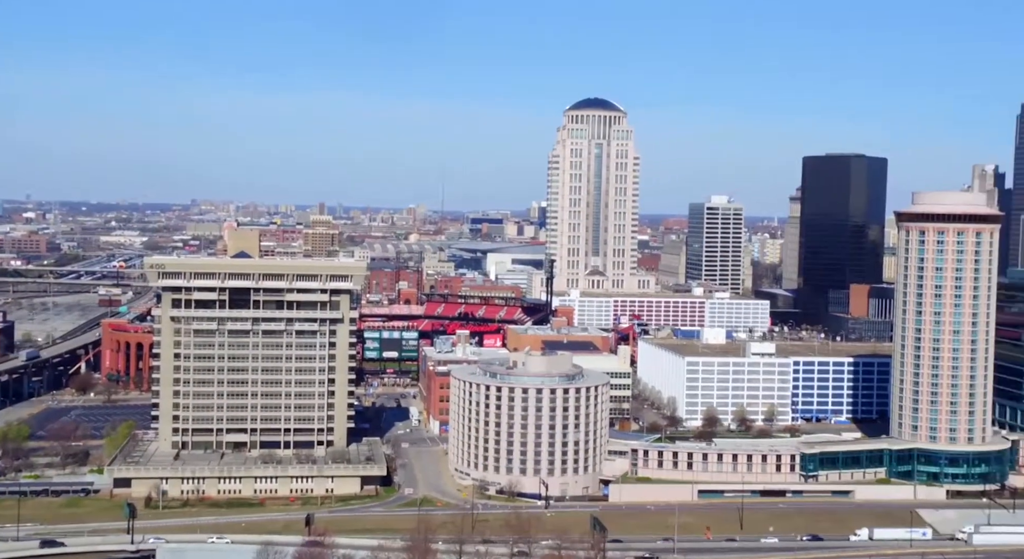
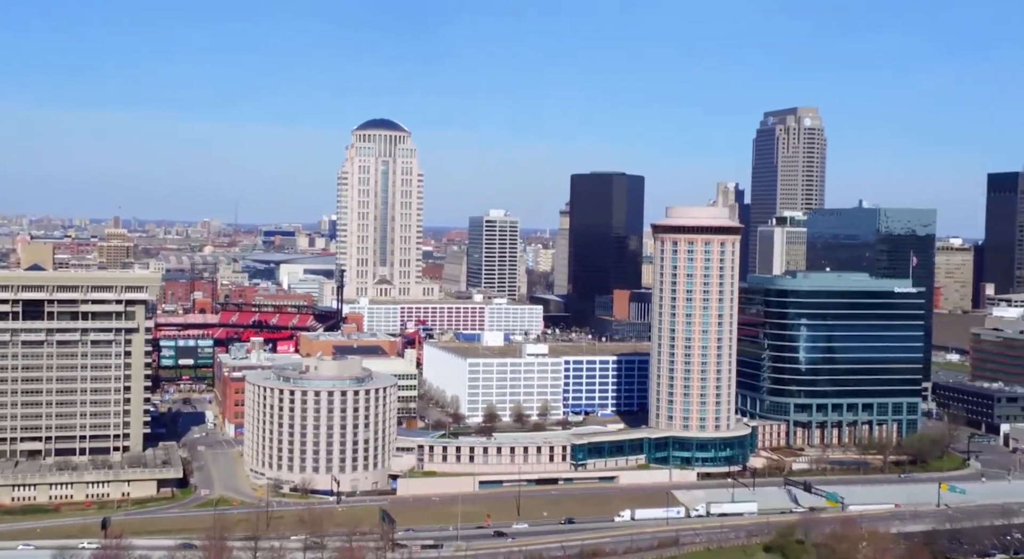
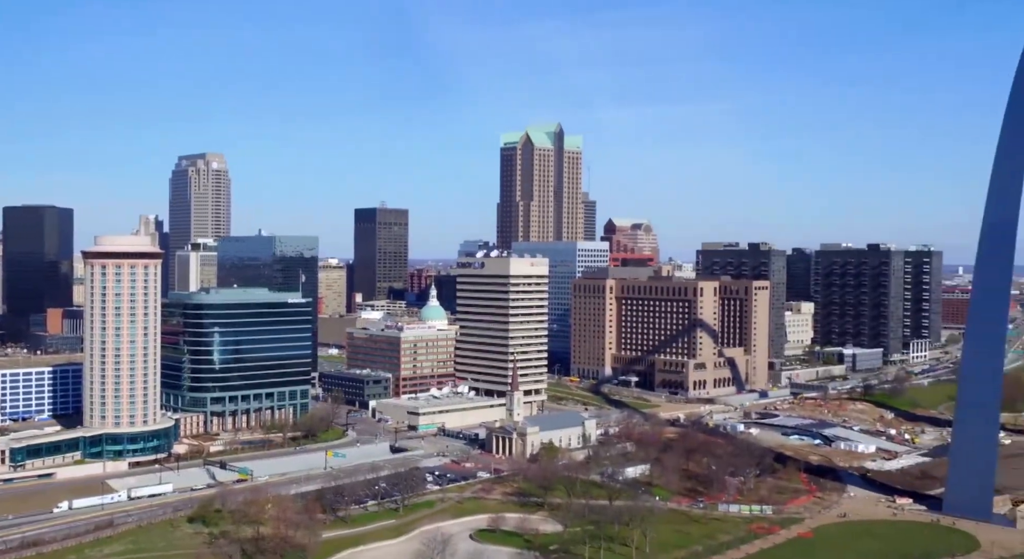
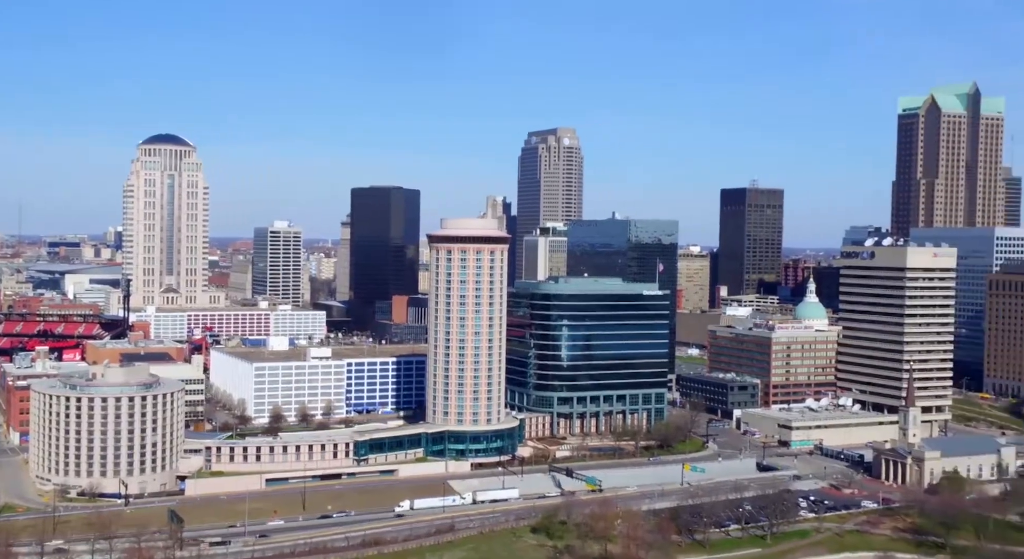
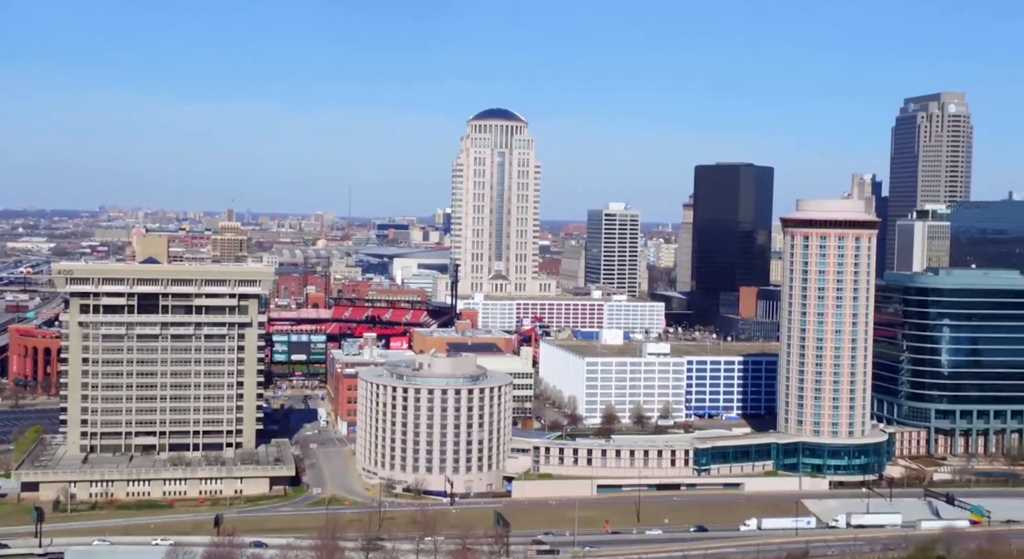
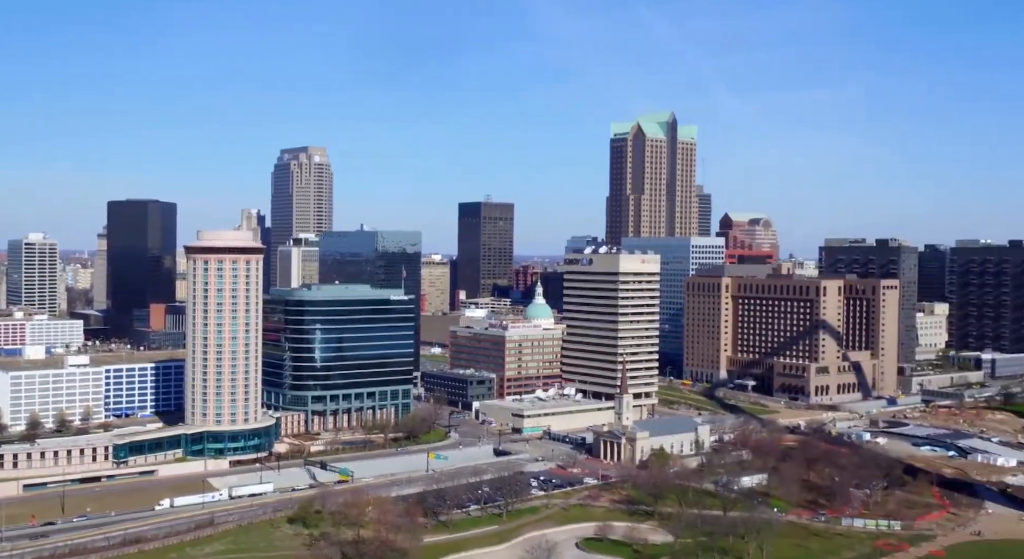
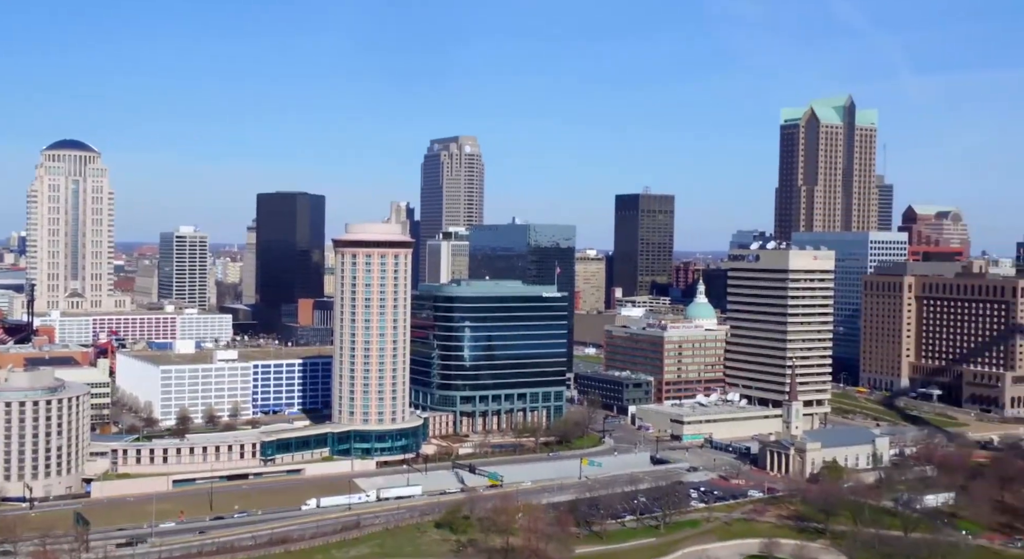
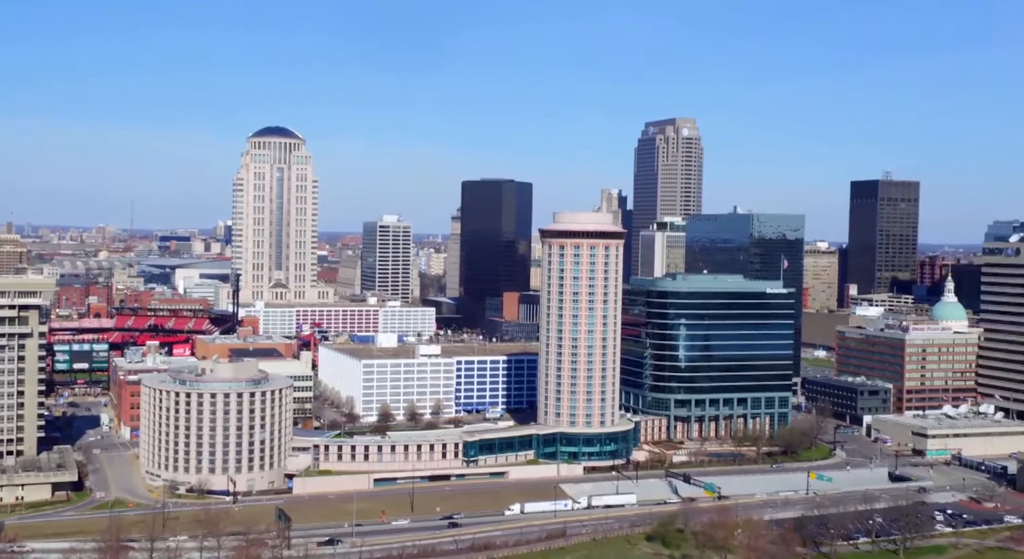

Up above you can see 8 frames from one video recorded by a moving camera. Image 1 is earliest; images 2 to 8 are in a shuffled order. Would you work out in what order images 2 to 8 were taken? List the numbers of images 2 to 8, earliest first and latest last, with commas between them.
5, 2, 8, 4, 7, 6, 3
